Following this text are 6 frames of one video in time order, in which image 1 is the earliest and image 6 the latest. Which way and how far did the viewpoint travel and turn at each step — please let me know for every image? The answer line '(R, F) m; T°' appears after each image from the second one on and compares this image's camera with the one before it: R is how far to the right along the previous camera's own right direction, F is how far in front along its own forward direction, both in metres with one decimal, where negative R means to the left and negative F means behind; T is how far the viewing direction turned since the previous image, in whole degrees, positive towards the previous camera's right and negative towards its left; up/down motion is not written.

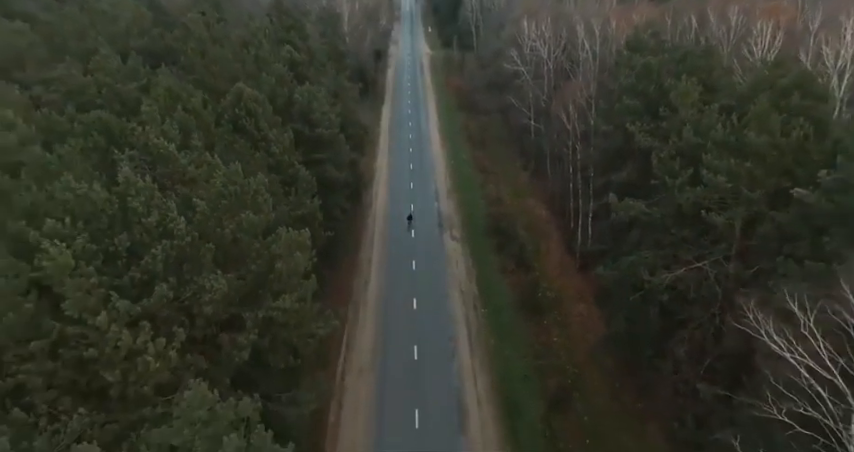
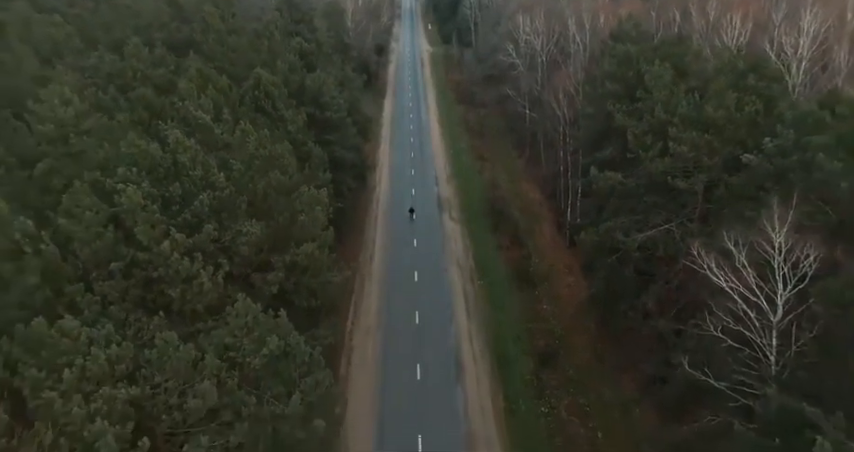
(0.0, -2.5) m; 0°
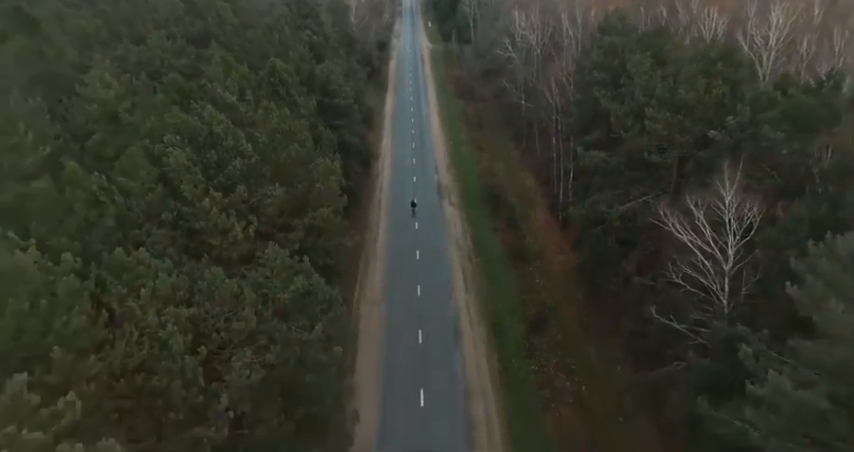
(-0.1, -2.3) m; 0°
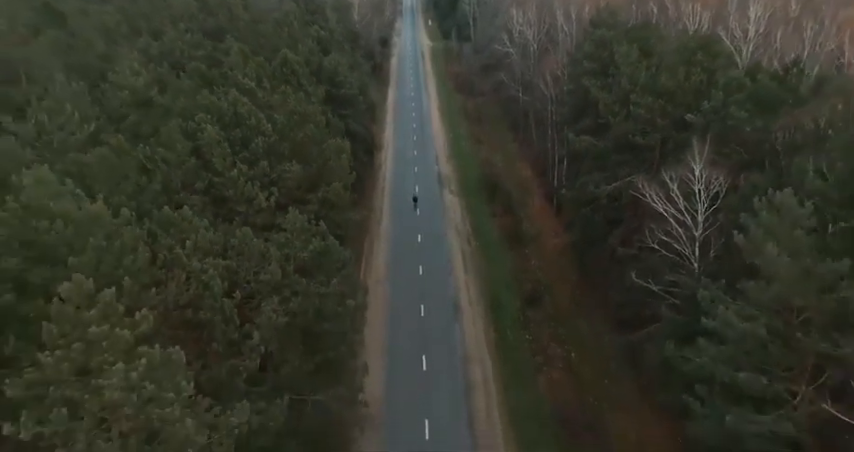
(-0.1, -2.0) m; 0°
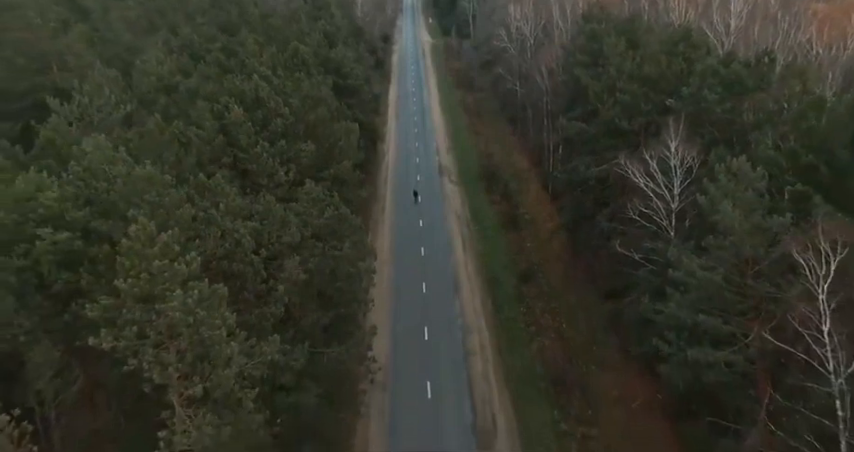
(-0.1, -2.0) m; 0°
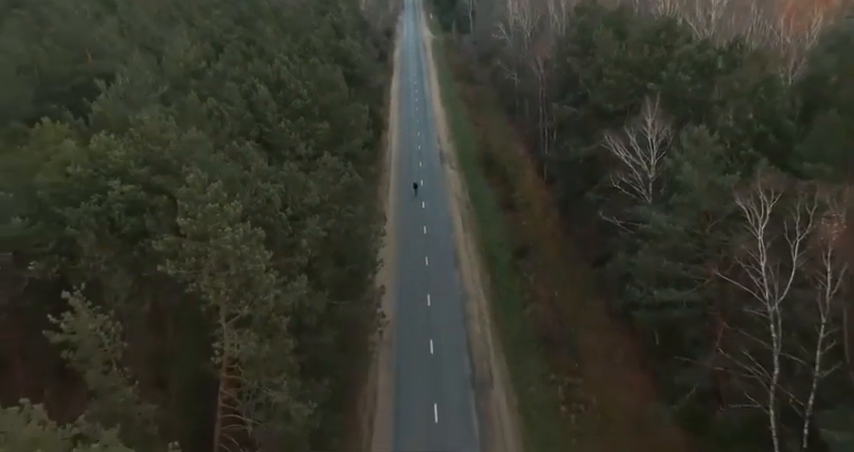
(-0.1, -2.5) m; 0°
